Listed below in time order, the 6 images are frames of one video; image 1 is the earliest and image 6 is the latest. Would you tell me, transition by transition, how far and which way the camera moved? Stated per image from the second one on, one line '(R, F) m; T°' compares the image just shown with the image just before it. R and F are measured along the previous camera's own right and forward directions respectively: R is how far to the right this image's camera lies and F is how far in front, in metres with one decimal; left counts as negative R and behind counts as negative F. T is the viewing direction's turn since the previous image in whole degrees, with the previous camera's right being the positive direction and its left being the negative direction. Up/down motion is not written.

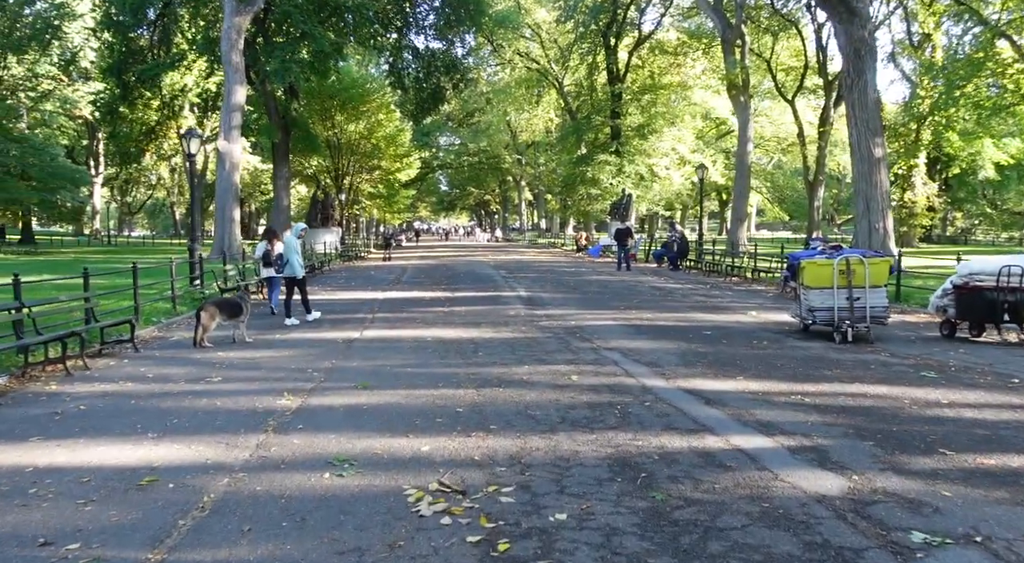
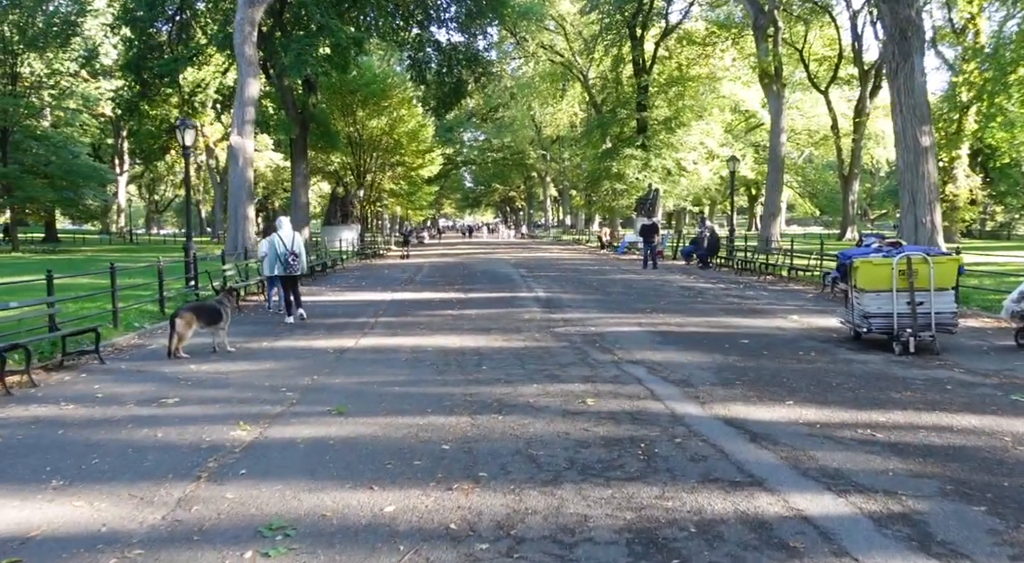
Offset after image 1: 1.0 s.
(+0.2, +1.5) m; -2°
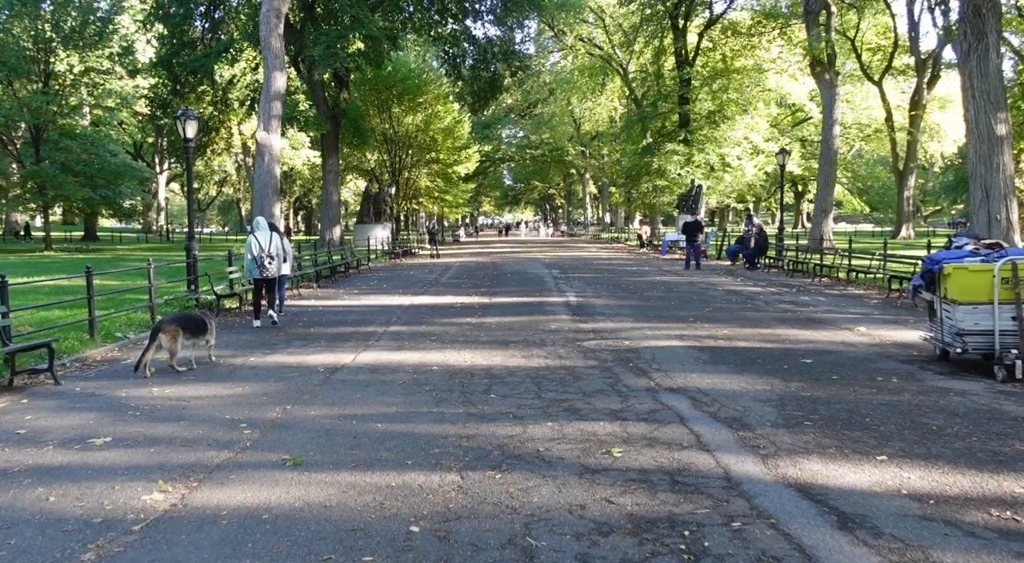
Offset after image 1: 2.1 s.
(+0.2, +1.7) m; -3°
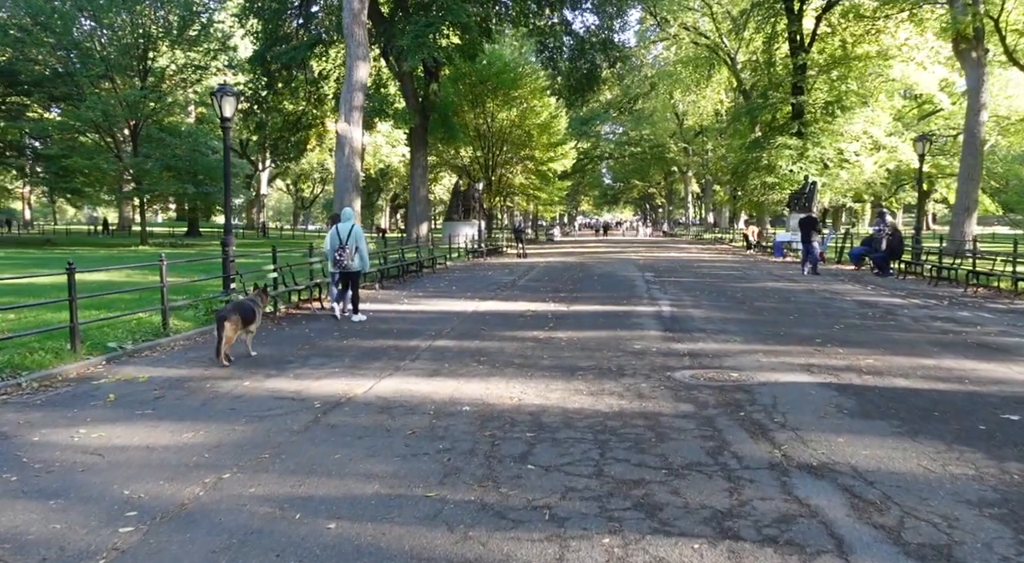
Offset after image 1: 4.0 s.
(+0.3, +2.8) m; -6°
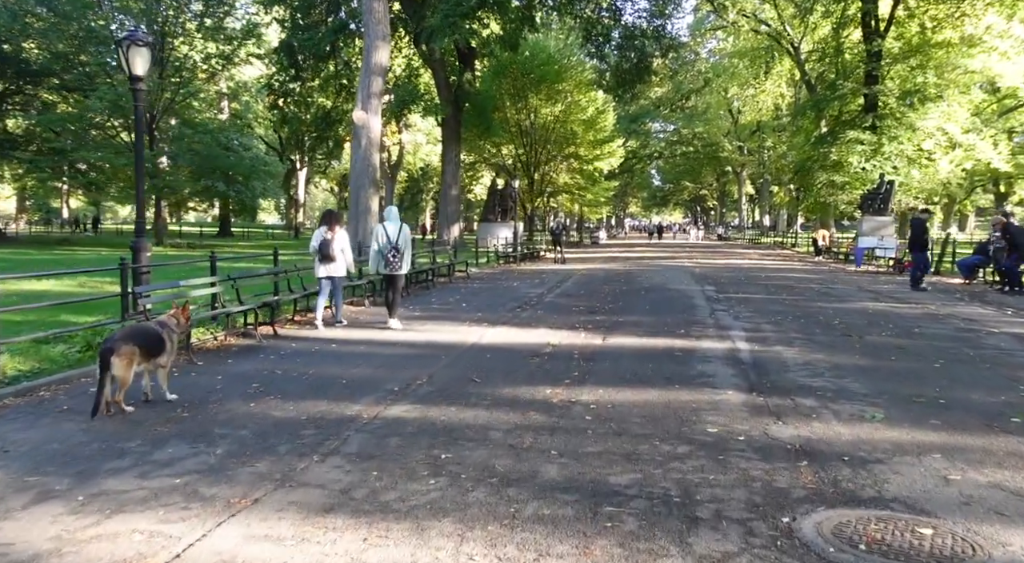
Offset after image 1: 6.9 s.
(+0.4, +4.3) m; -3°
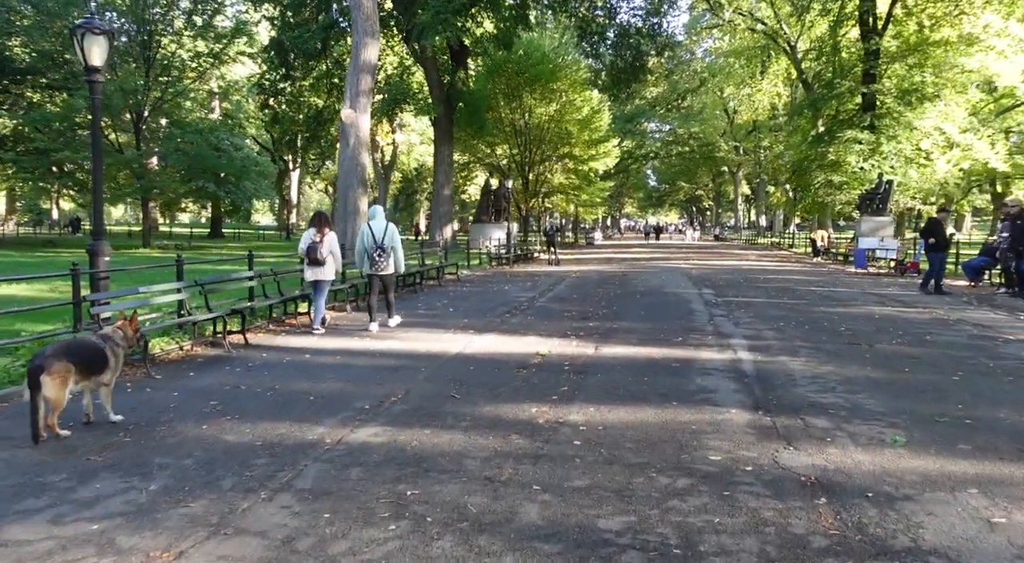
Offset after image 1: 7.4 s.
(+0.1, +0.7) m; 0°
